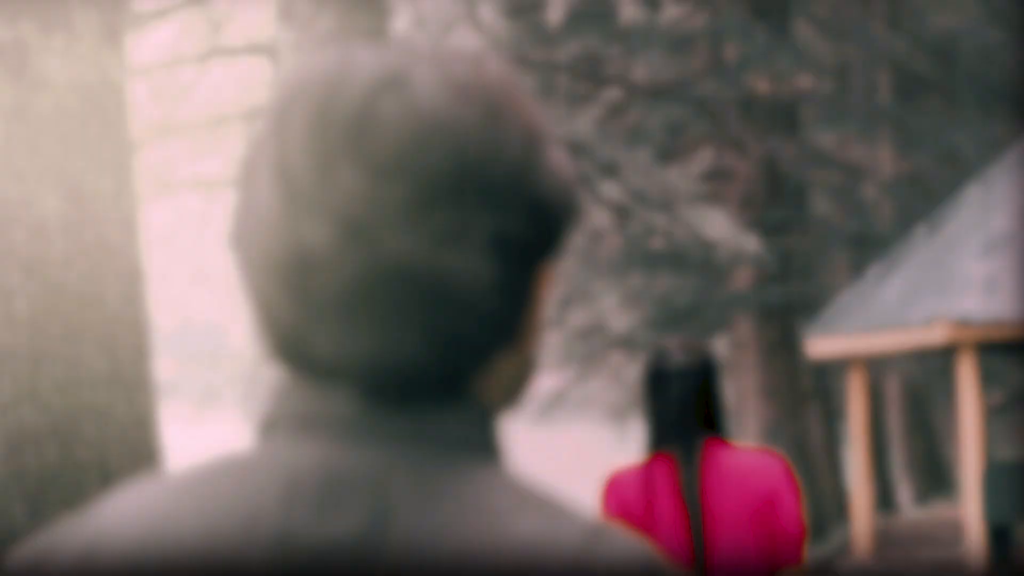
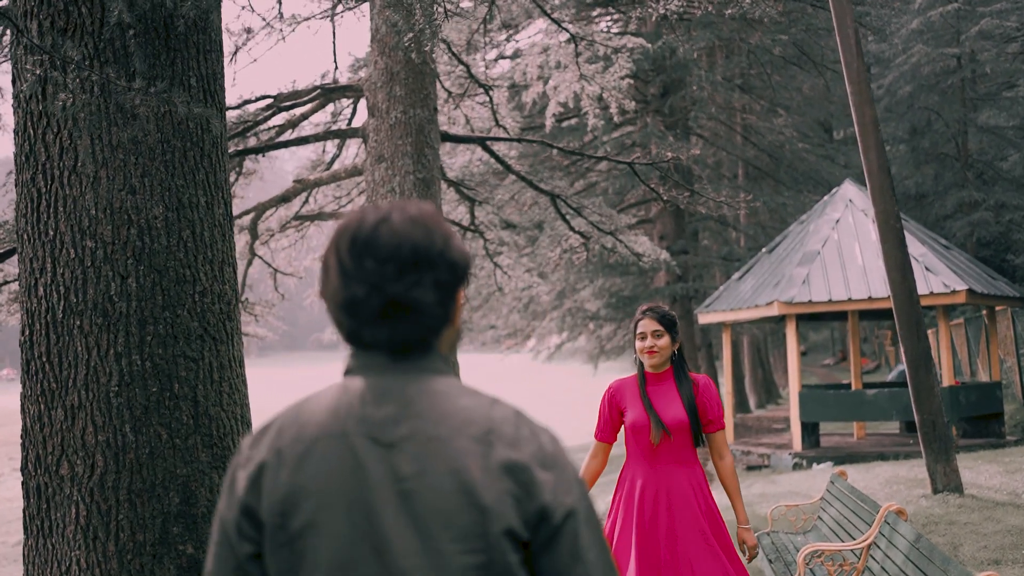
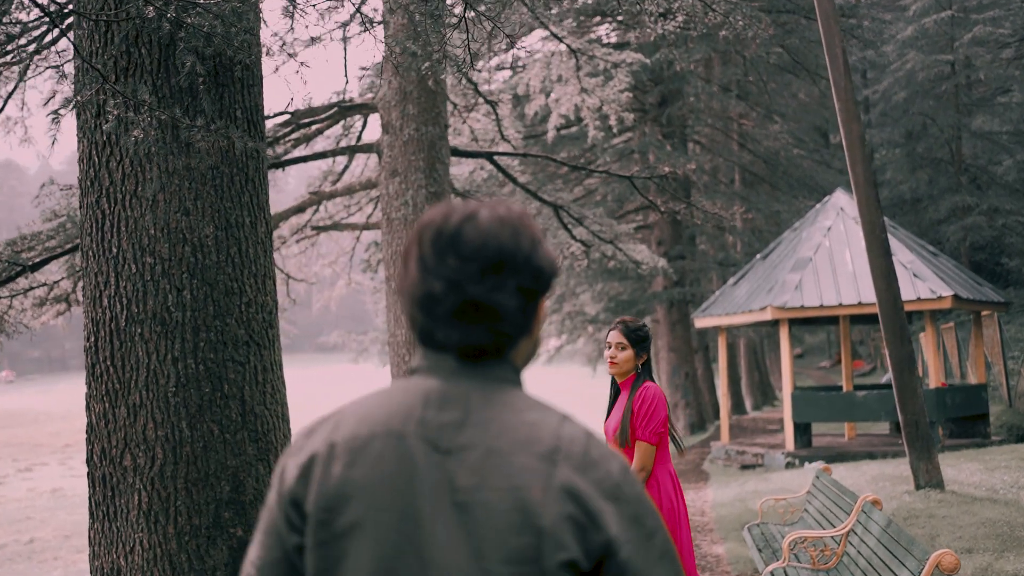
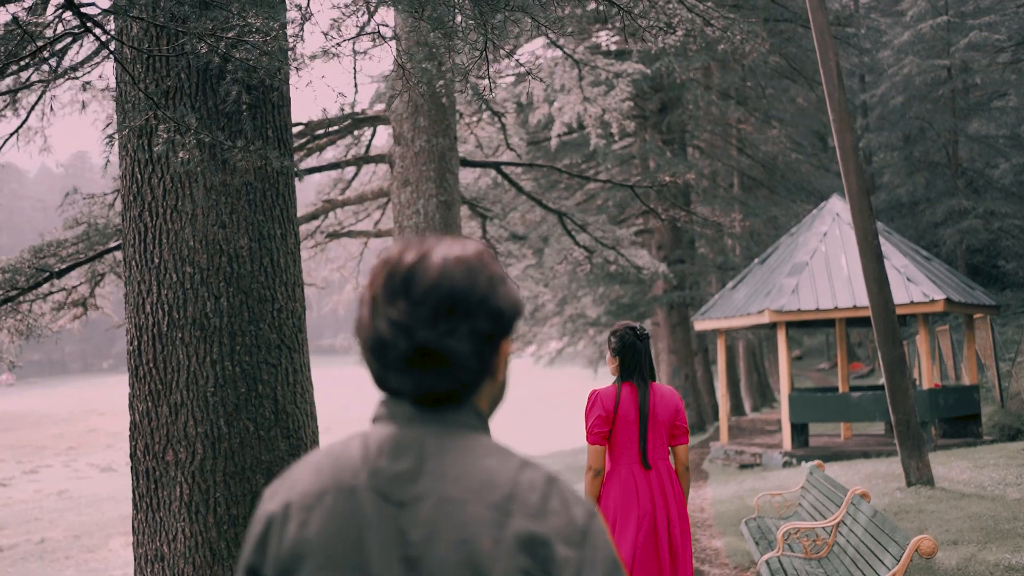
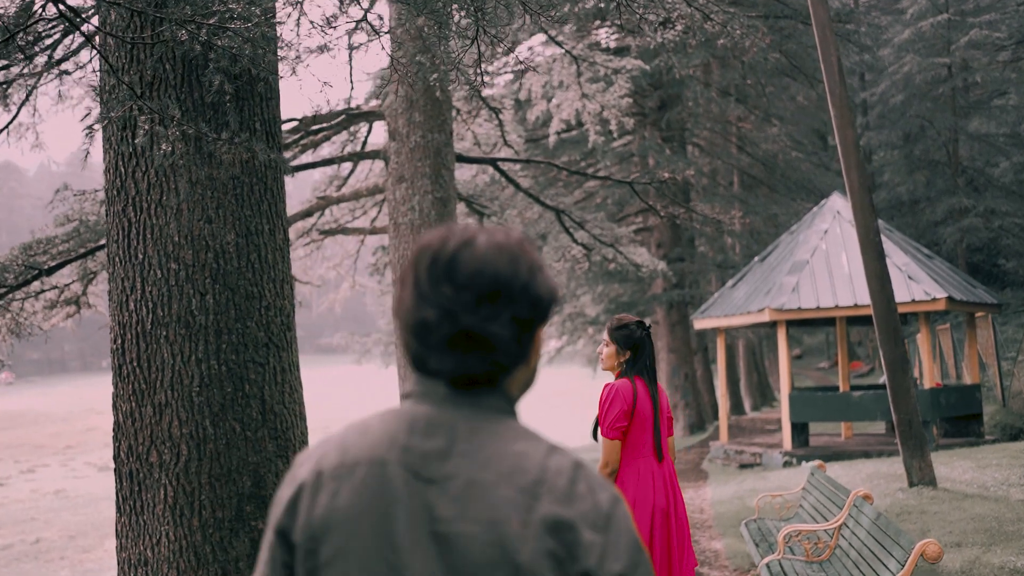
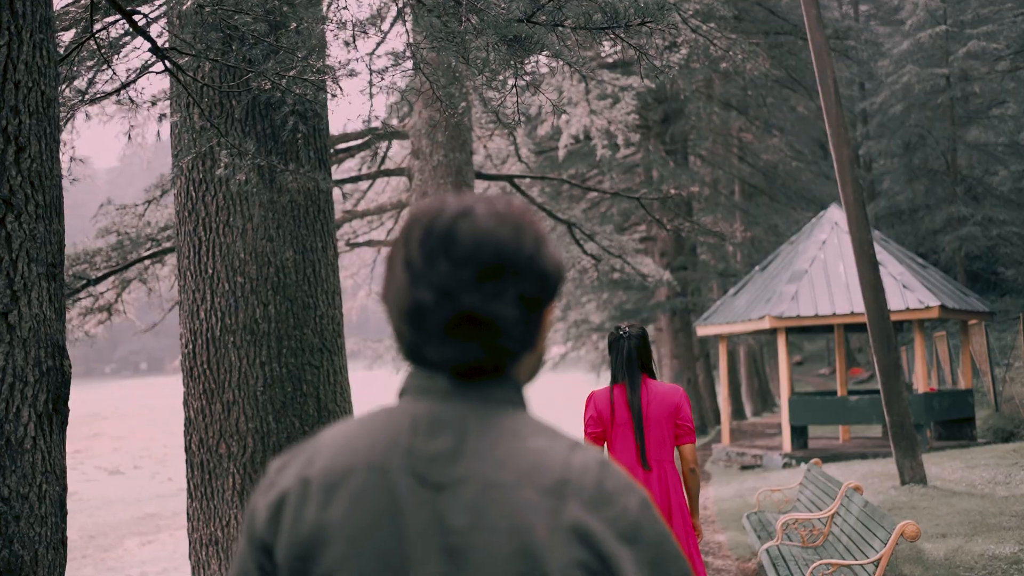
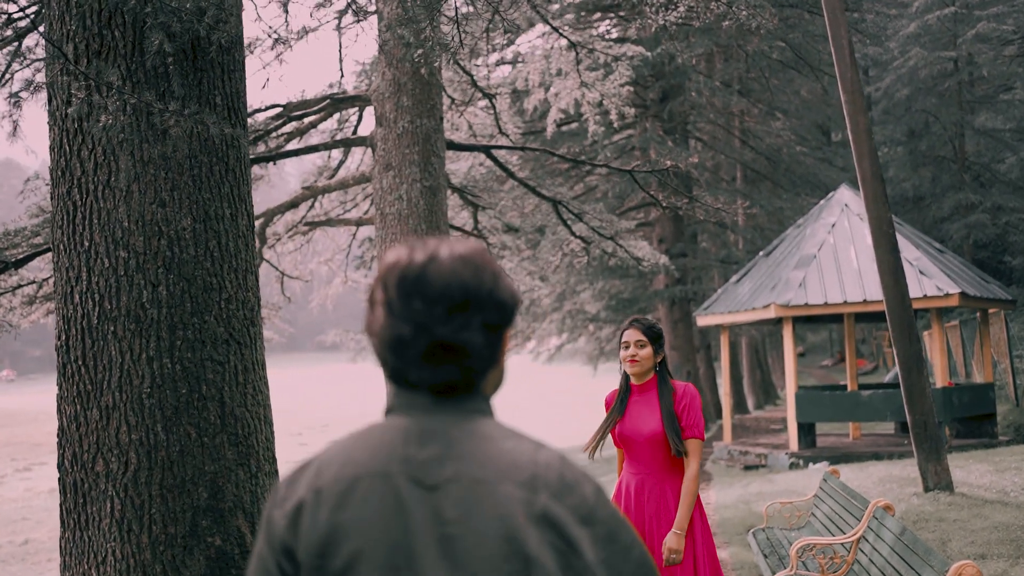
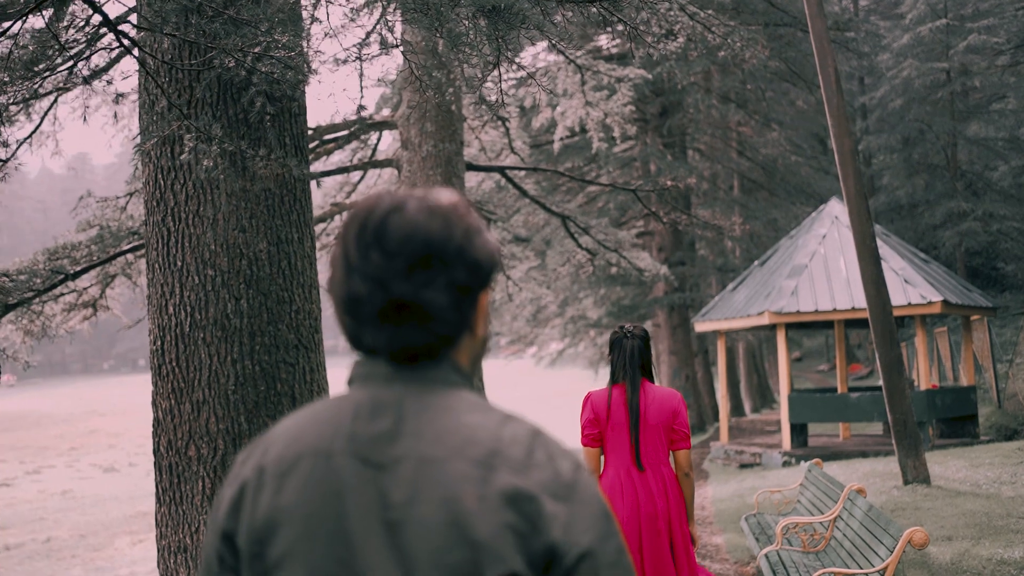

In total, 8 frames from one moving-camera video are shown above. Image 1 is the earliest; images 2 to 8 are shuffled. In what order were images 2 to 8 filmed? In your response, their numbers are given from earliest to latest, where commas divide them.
6, 8, 4, 5, 3, 7, 2
